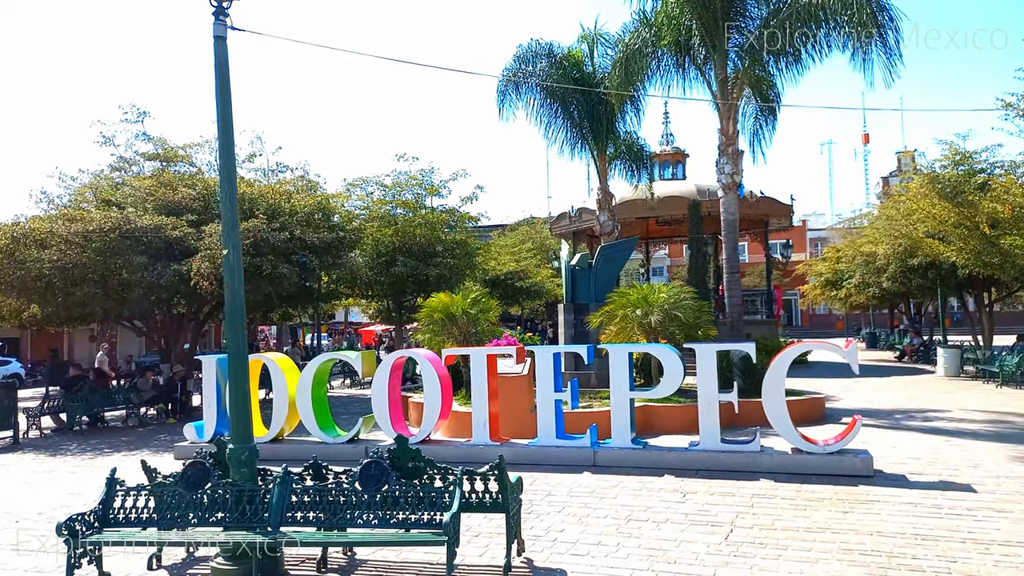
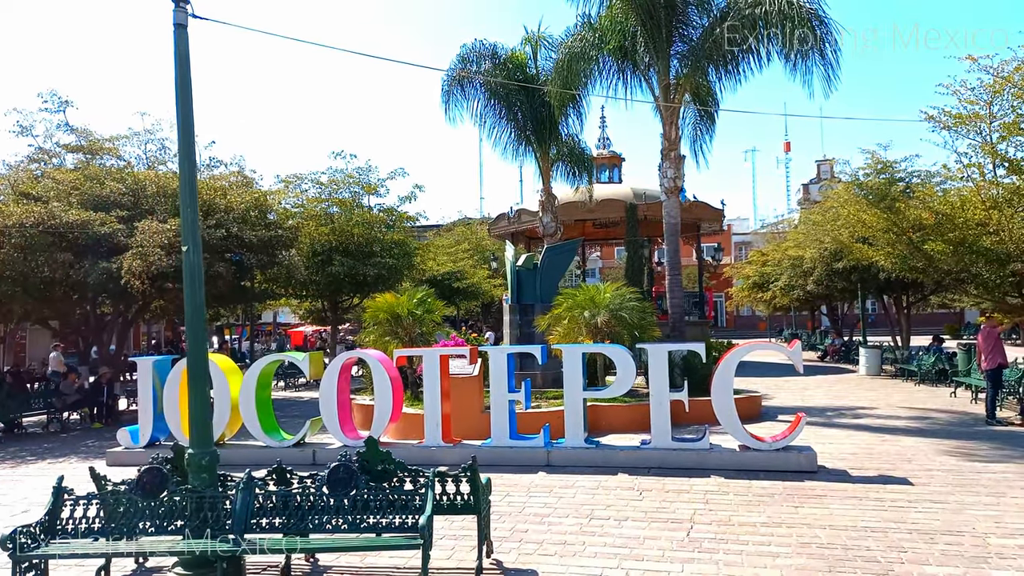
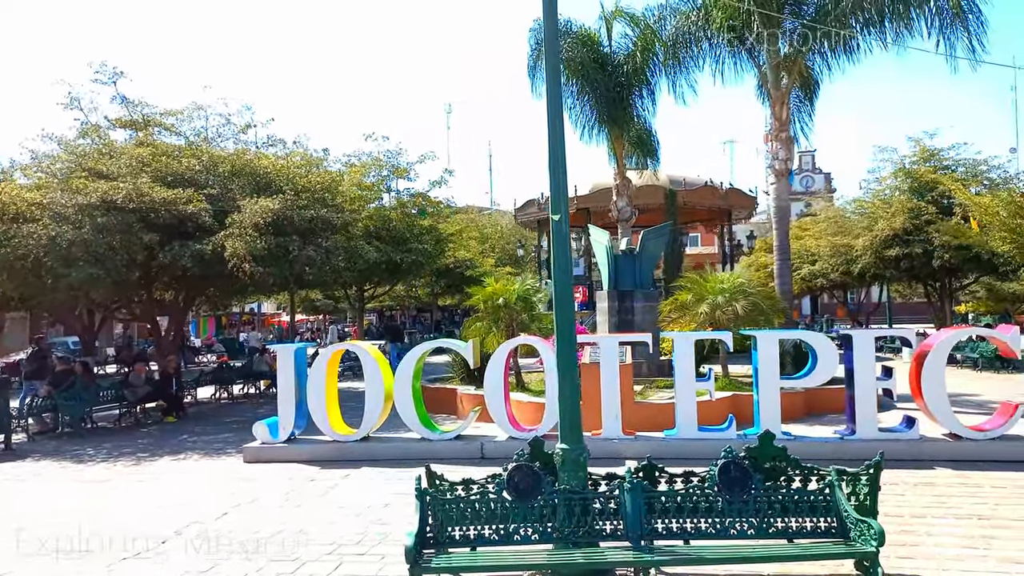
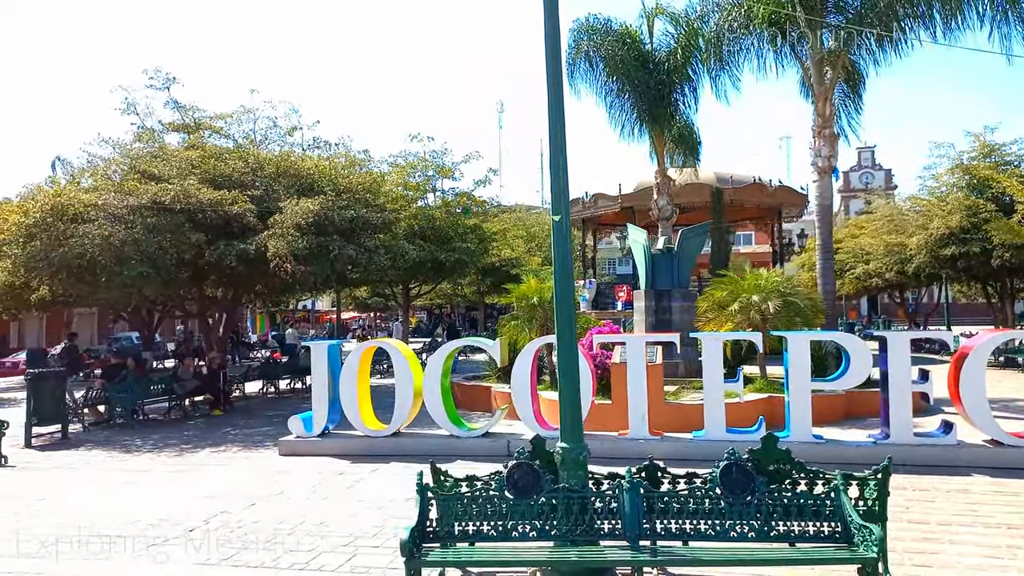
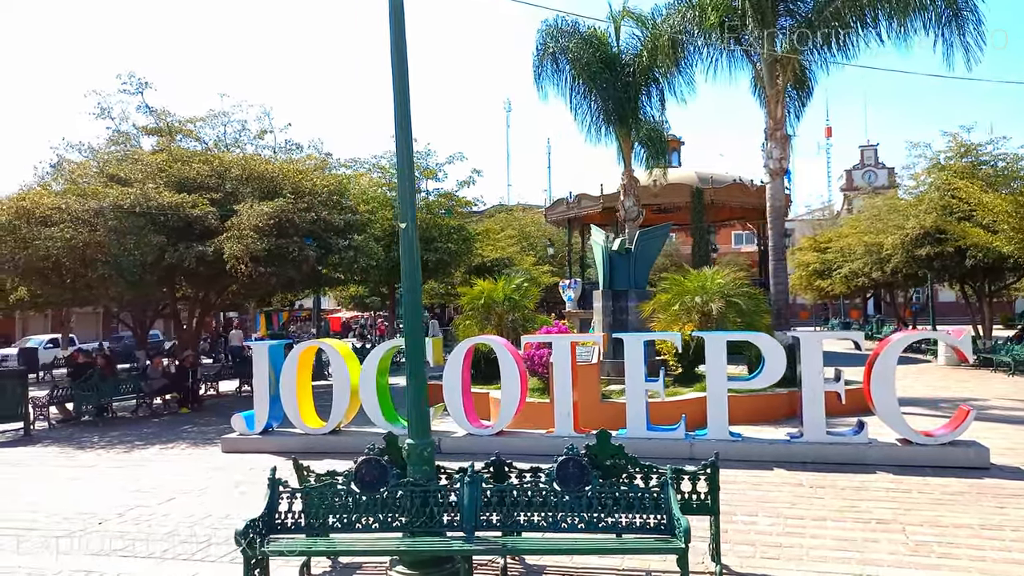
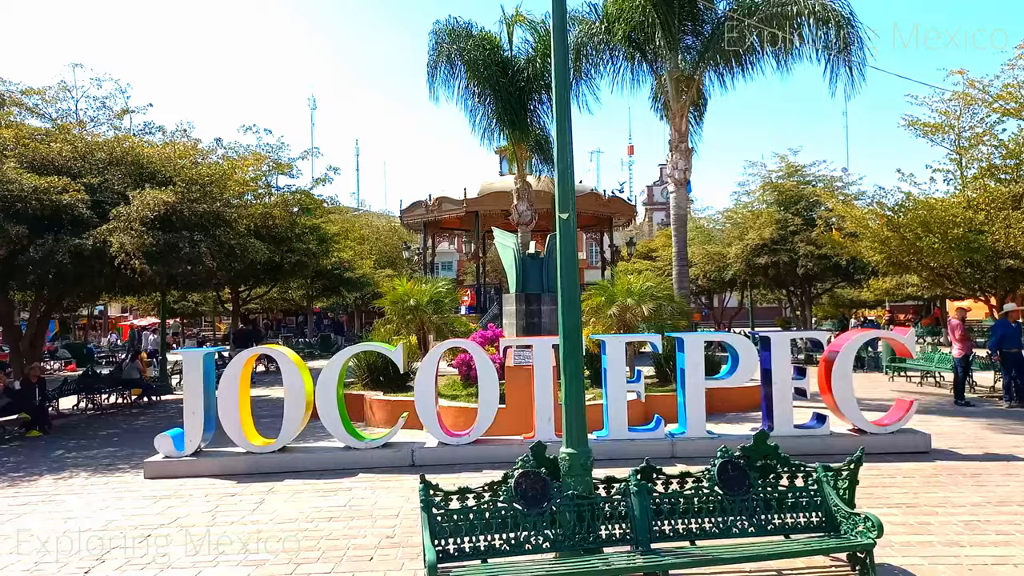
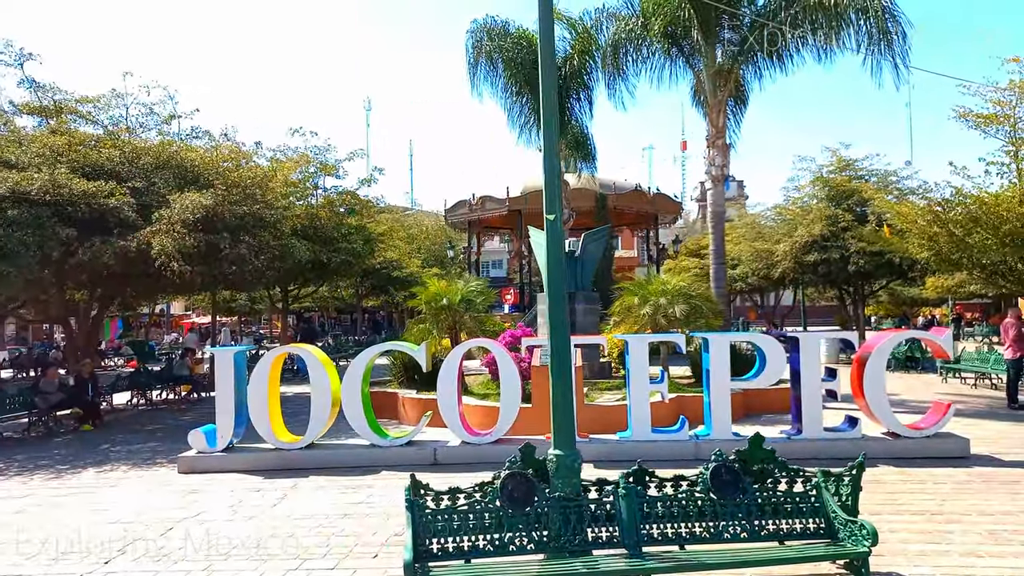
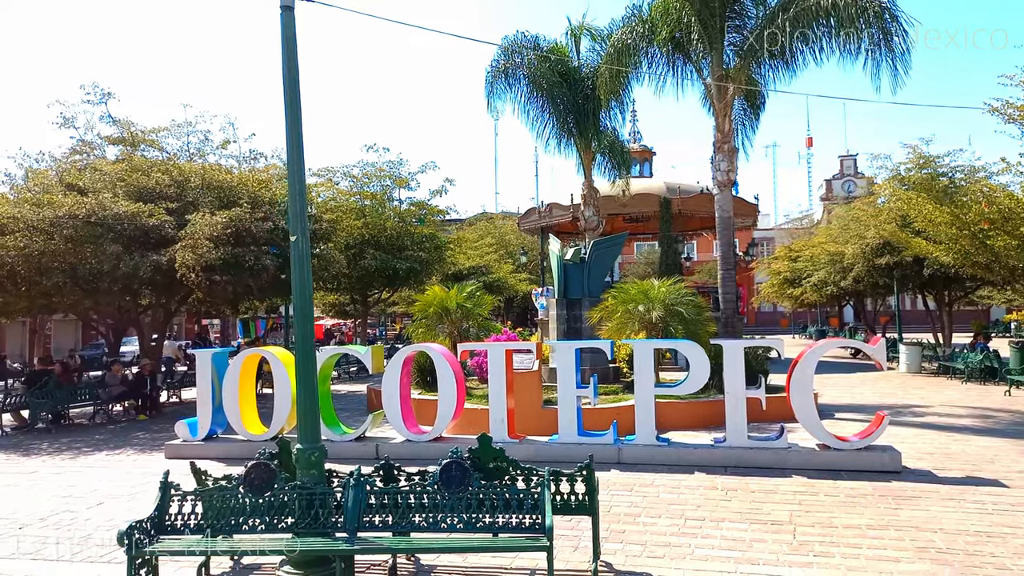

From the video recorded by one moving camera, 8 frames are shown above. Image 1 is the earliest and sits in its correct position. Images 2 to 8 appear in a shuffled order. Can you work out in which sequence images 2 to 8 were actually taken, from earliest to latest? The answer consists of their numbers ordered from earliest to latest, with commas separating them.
2, 8, 5, 4, 3, 7, 6
